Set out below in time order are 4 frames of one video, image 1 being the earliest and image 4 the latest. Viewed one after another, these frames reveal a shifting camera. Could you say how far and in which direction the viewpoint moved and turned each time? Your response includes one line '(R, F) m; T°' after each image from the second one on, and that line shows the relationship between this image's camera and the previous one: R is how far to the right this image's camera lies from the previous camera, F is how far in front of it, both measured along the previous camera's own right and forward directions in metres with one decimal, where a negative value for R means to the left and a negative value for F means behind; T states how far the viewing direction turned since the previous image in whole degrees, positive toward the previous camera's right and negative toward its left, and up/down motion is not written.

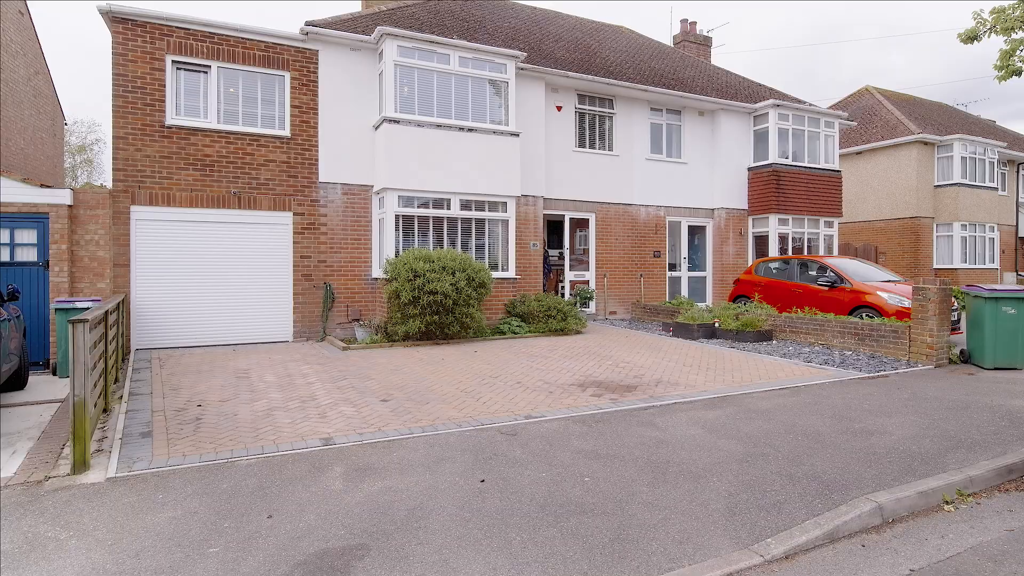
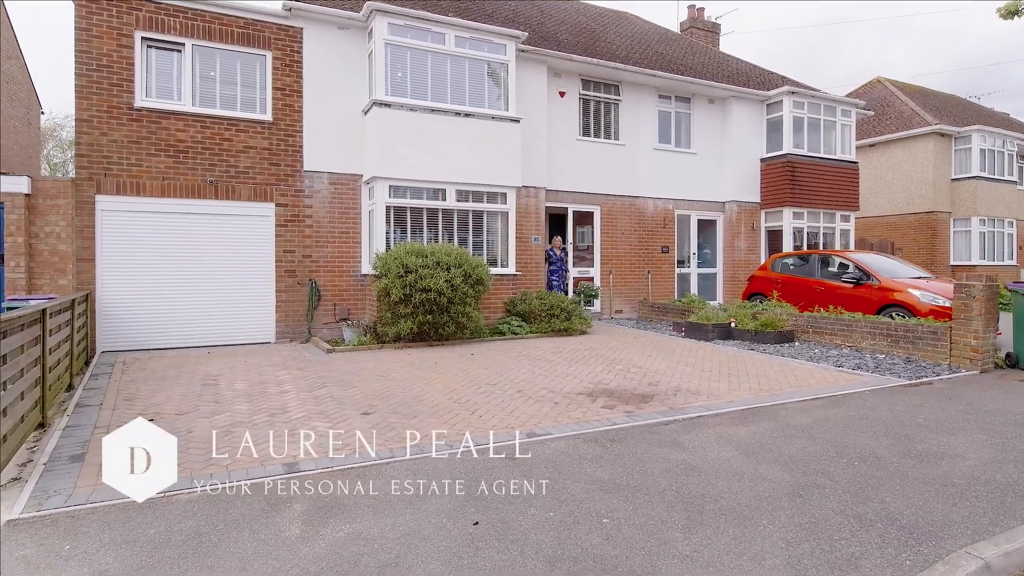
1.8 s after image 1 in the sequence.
(0.0, +0.8) m; 0°
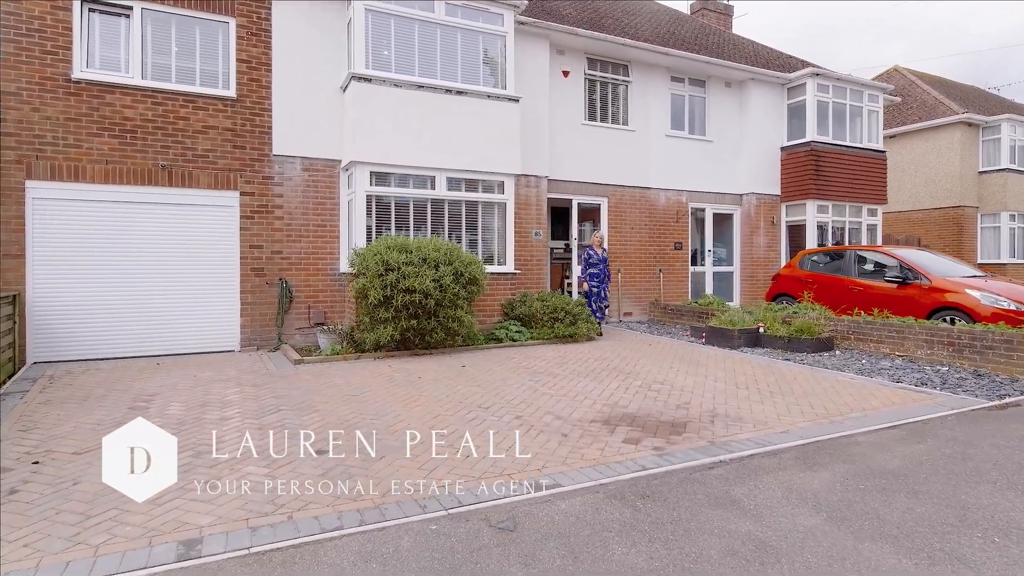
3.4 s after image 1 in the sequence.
(0.0, +1.3) m; 0°
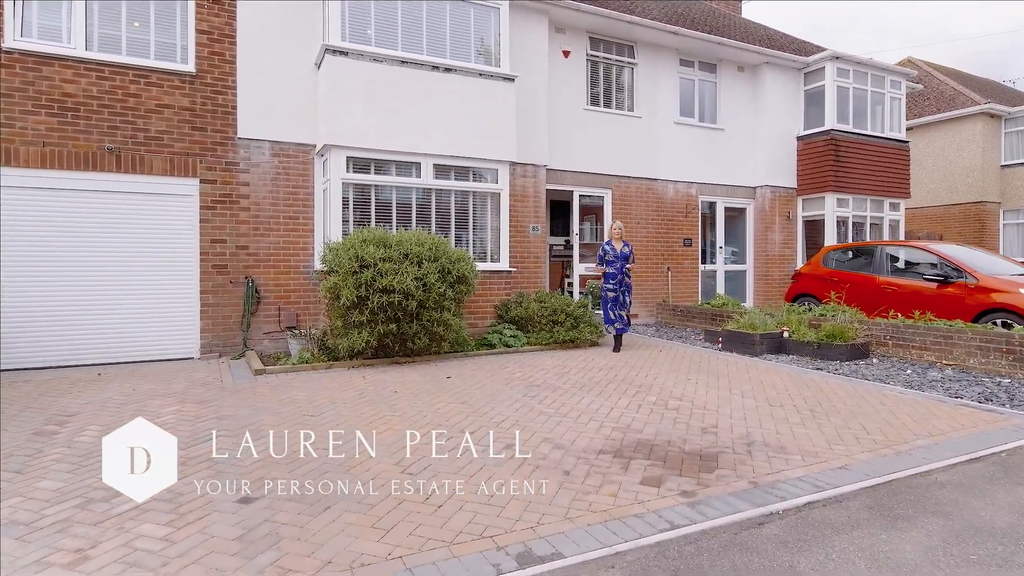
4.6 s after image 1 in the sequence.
(+0.1, +1.0) m; 0°
